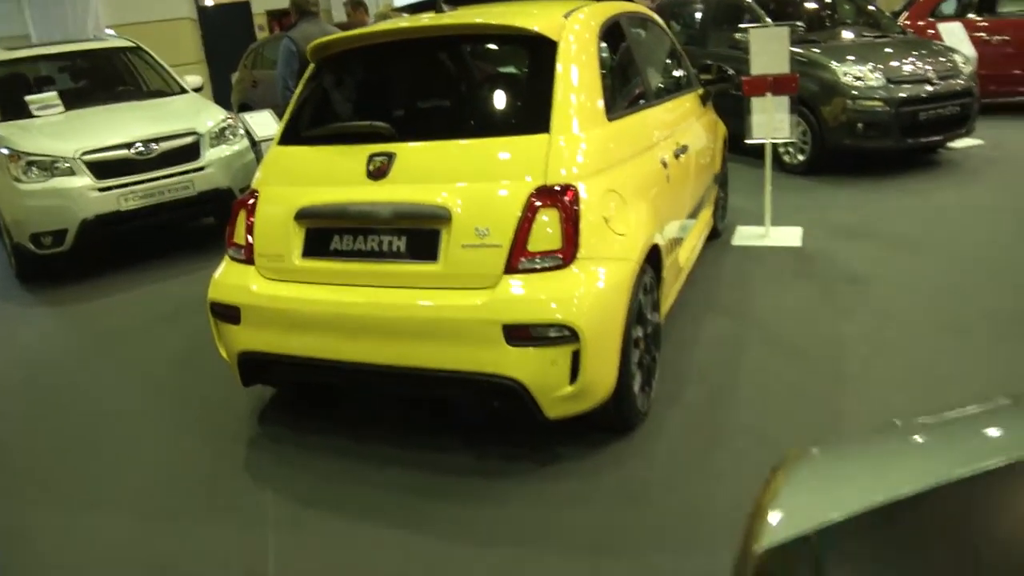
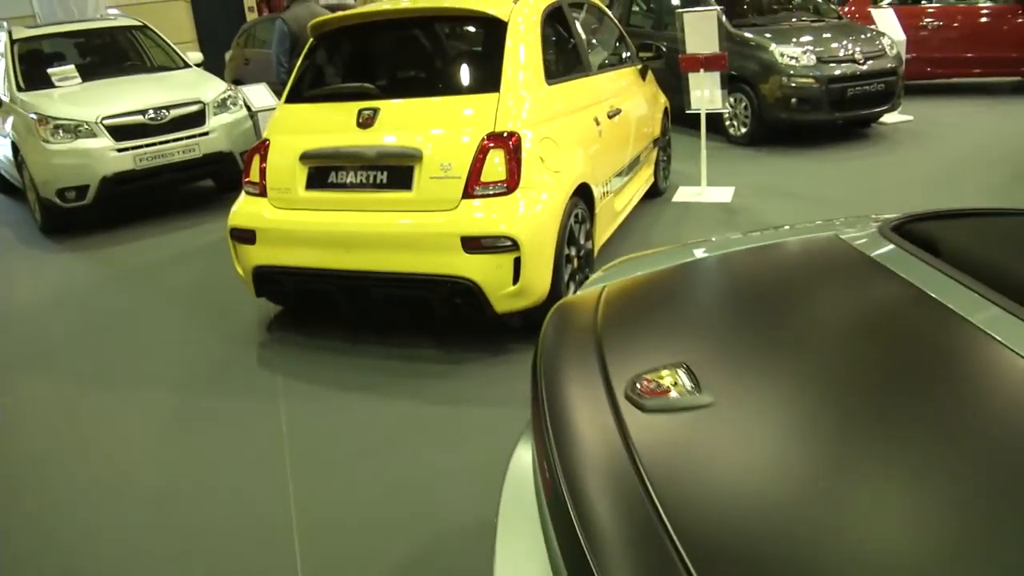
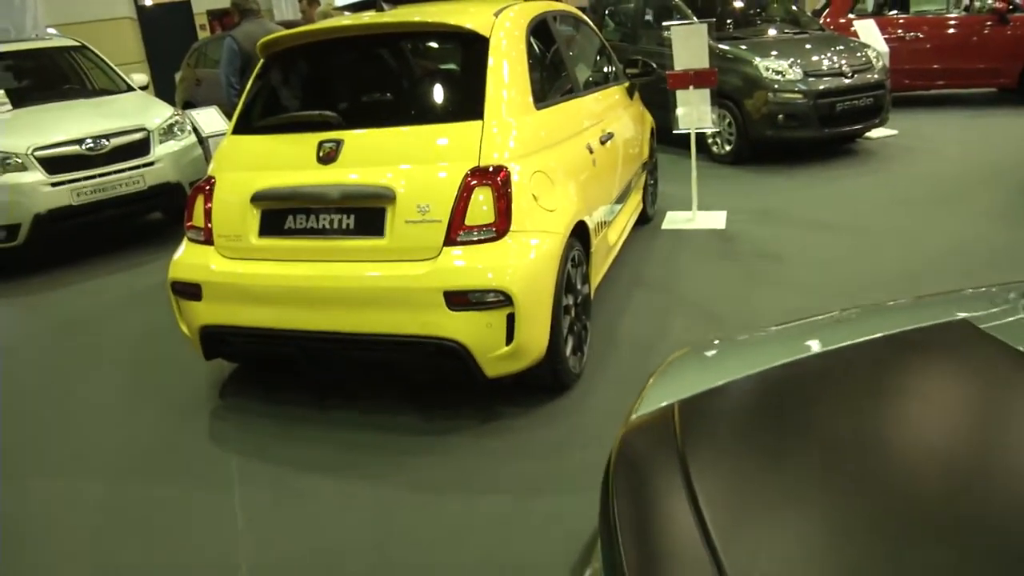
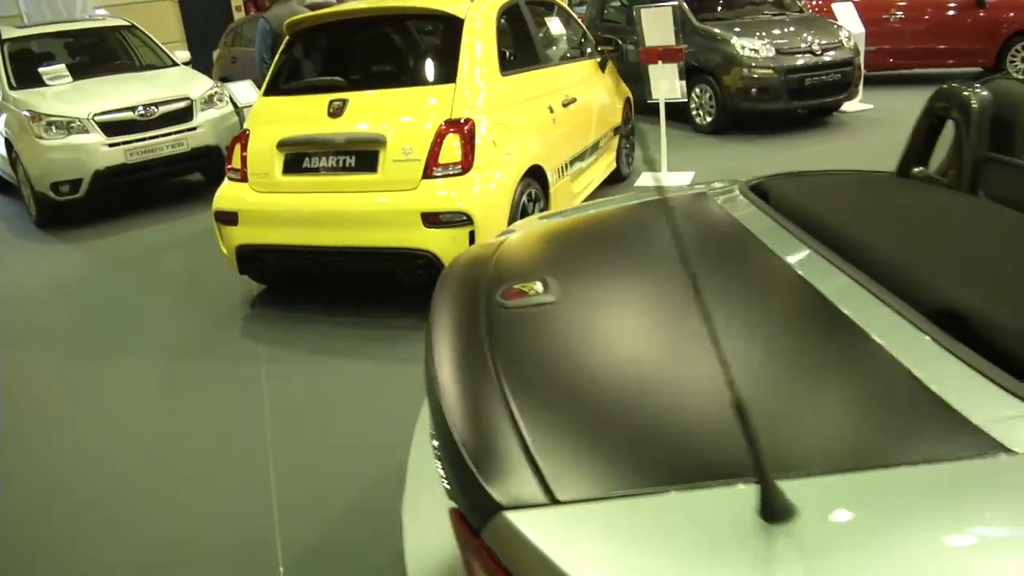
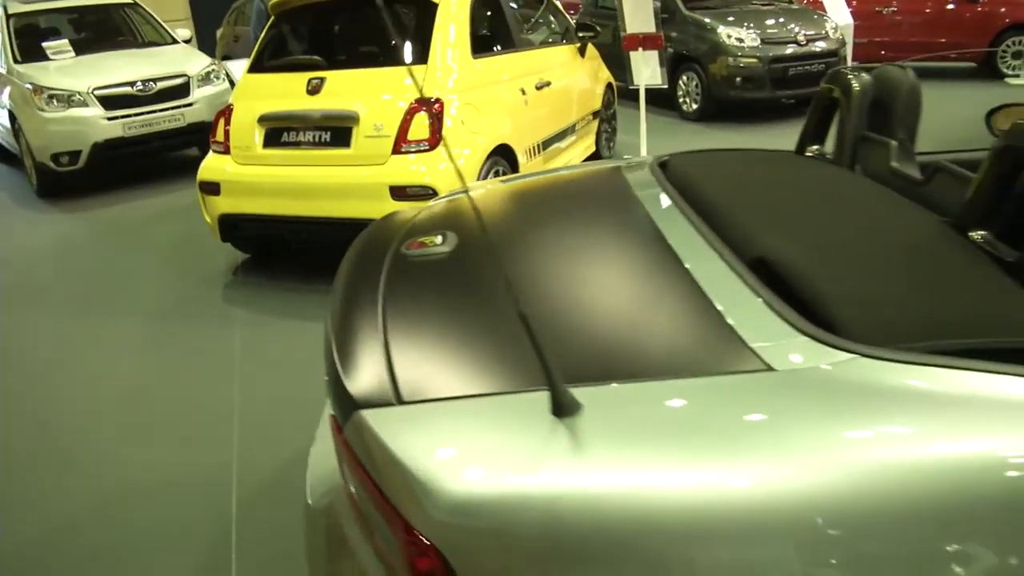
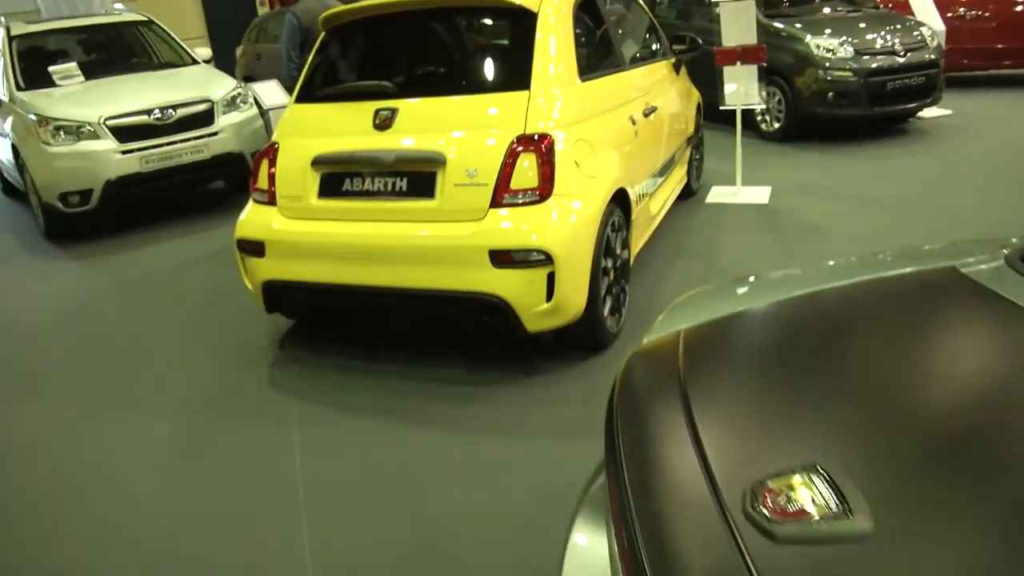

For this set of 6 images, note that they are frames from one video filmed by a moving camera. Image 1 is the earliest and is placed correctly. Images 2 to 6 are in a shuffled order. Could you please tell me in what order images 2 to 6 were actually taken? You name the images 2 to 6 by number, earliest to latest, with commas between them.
3, 6, 2, 4, 5
